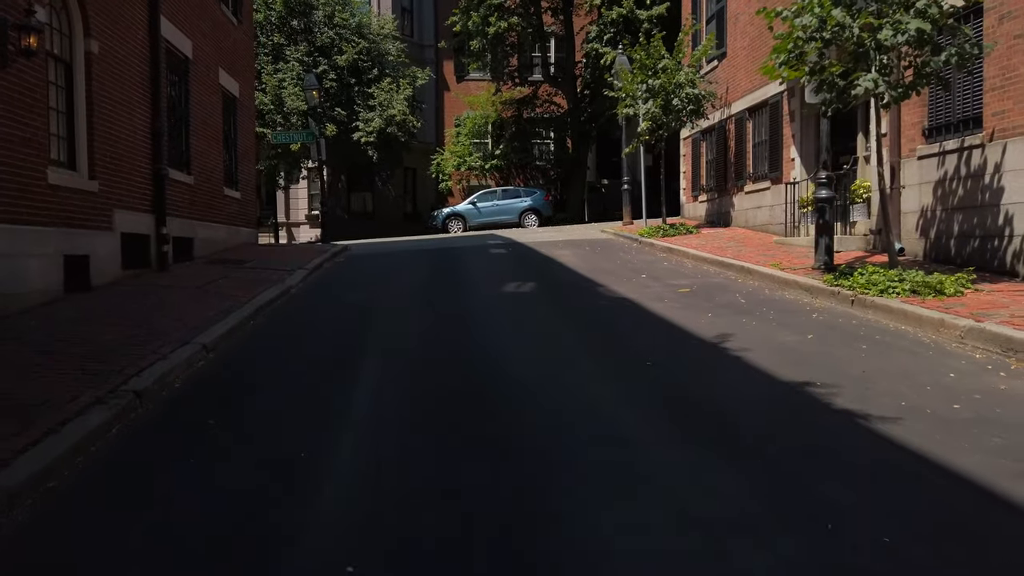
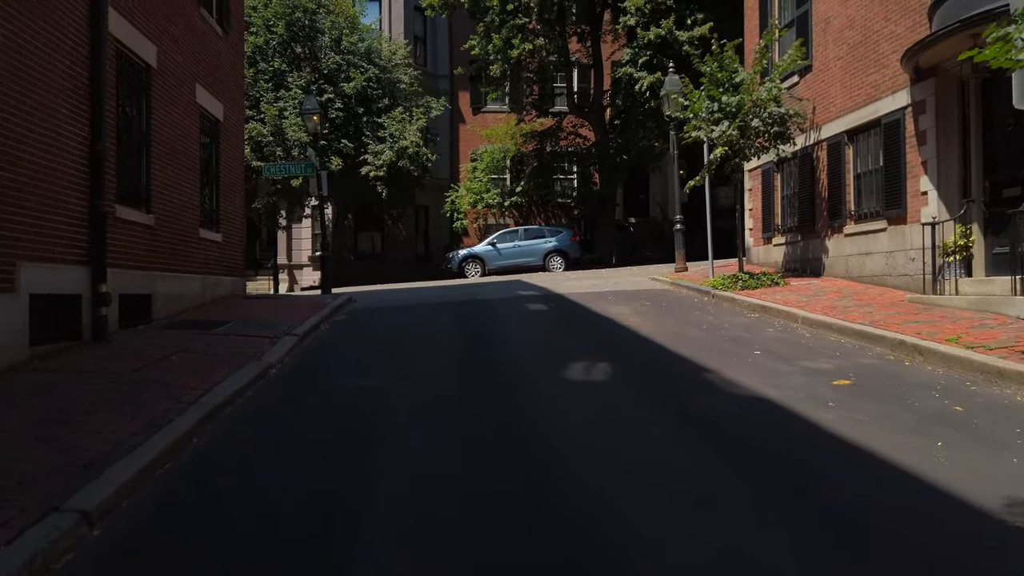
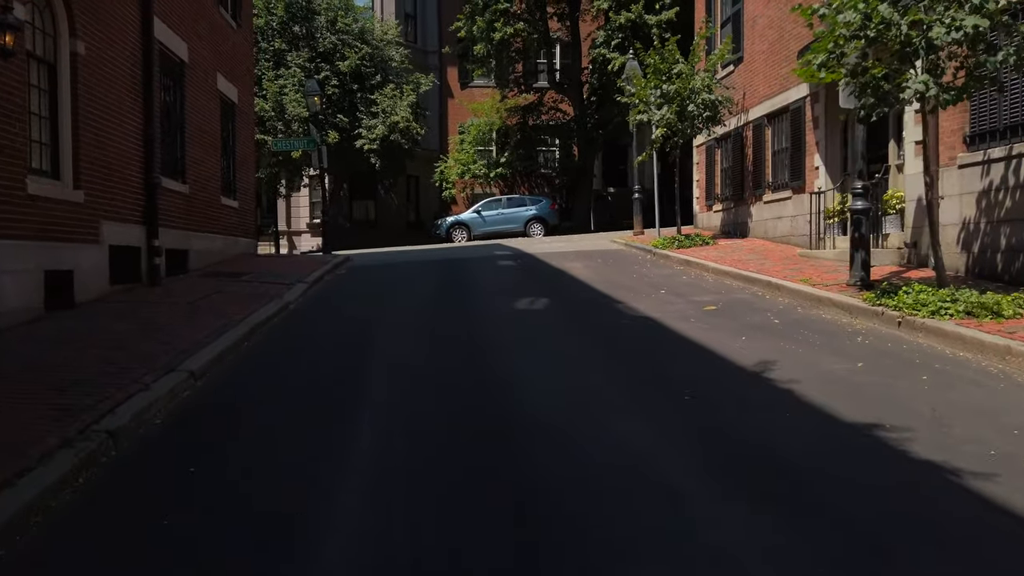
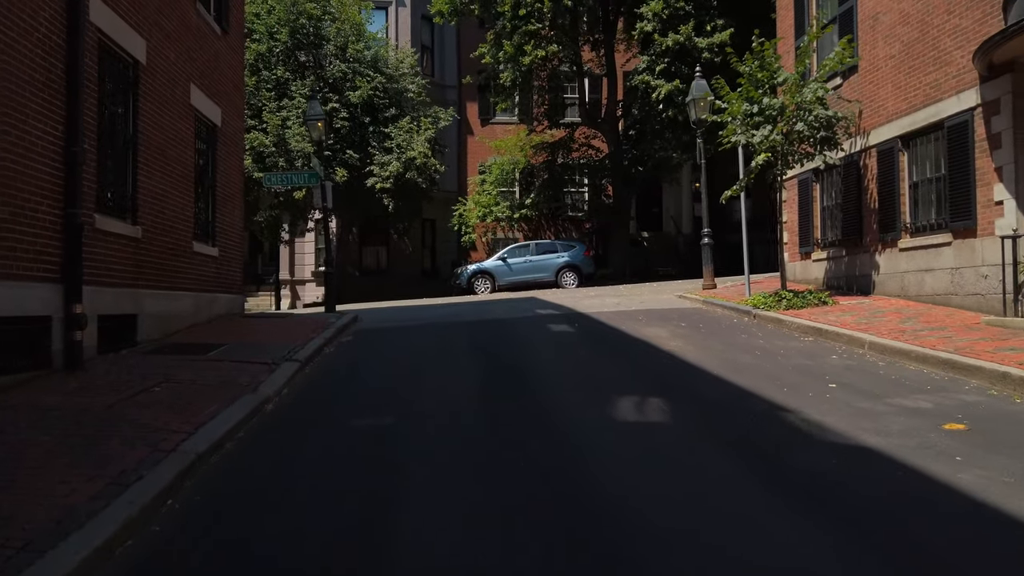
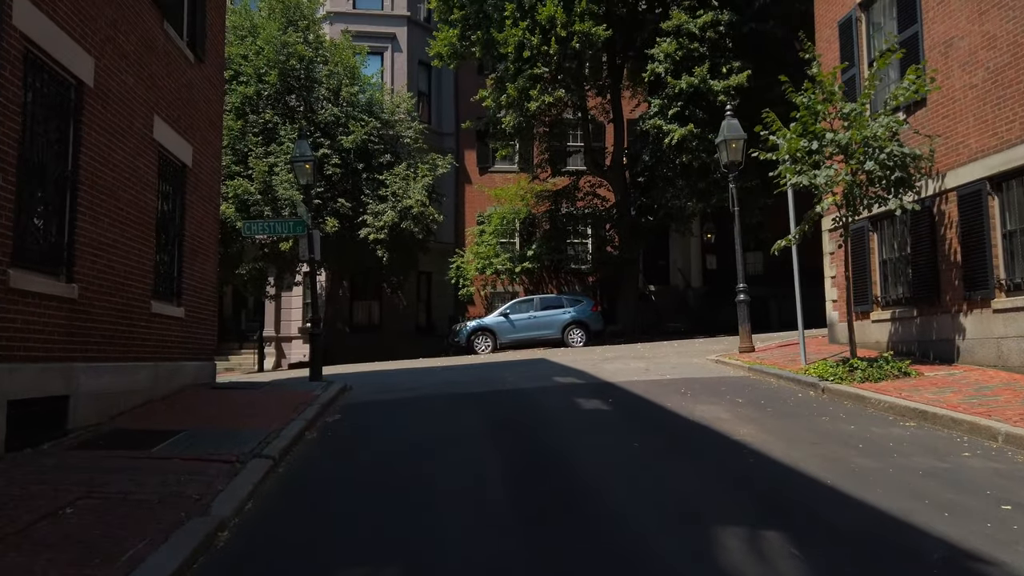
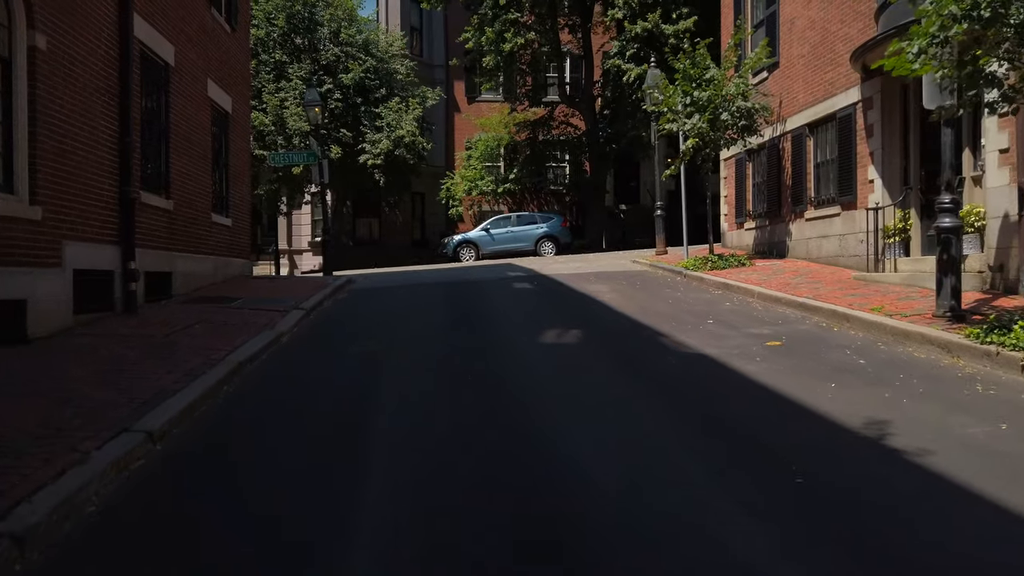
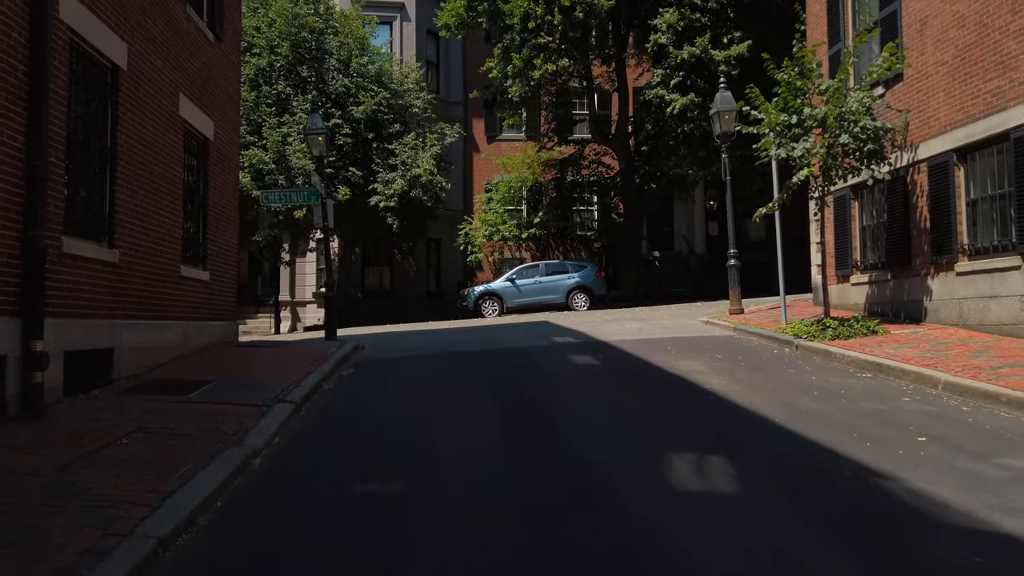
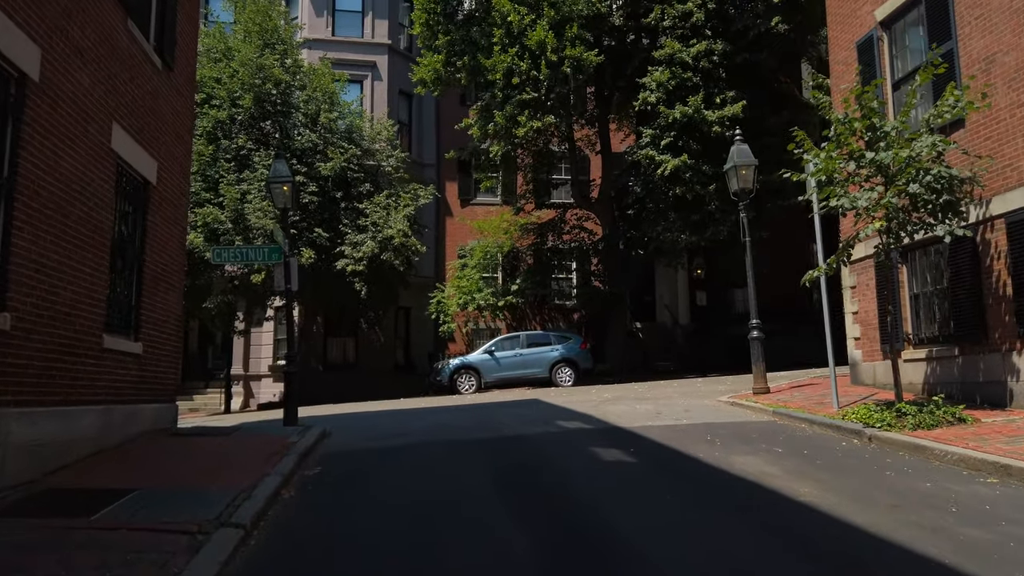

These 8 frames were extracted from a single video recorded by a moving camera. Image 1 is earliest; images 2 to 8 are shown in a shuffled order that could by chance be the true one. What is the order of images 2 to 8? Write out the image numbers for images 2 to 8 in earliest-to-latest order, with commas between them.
3, 6, 2, 4, 7, 5, 8
